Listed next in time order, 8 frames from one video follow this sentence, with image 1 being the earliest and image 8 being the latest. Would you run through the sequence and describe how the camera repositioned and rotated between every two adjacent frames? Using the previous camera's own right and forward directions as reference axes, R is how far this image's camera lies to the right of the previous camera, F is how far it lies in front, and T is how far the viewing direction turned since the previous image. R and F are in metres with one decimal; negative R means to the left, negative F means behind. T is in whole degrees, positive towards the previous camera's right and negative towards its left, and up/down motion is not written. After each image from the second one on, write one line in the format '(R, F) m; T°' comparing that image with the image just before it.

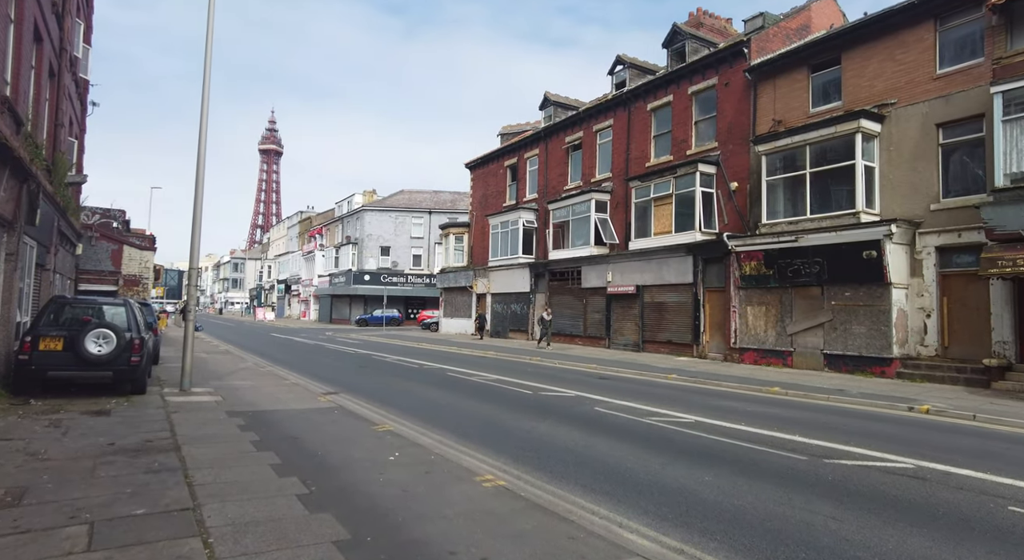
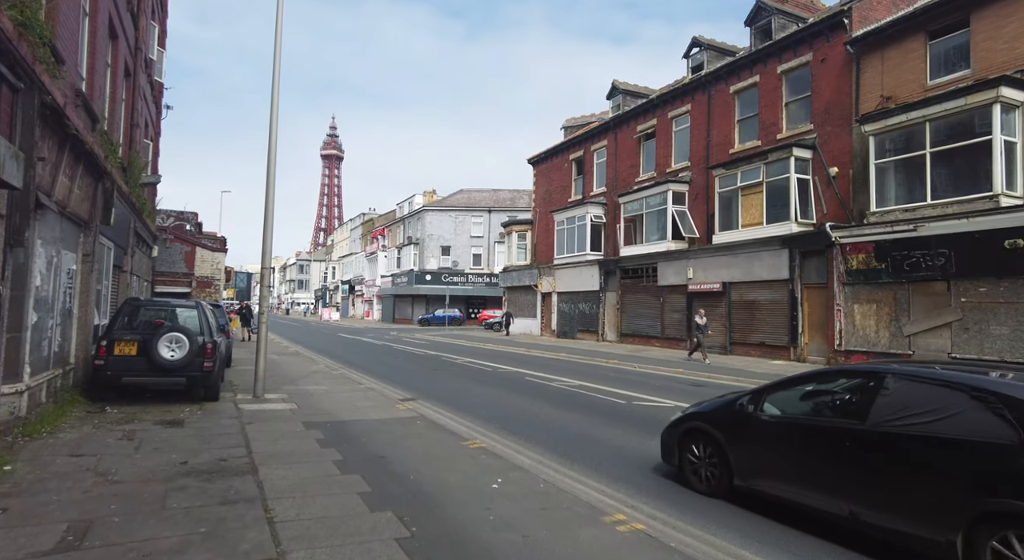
(-0.7, +1.0) m; -5°
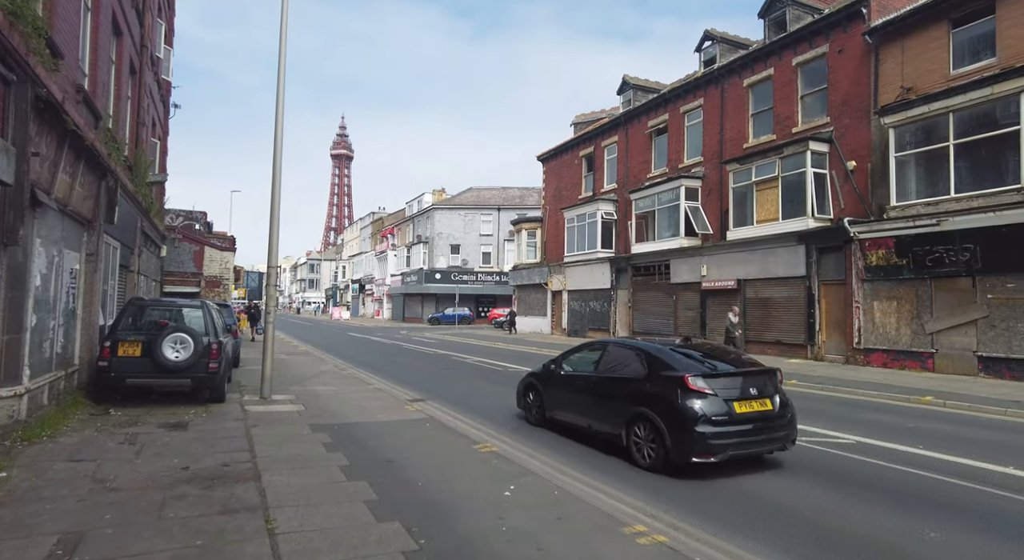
(0.0, +0.3) m; -1°
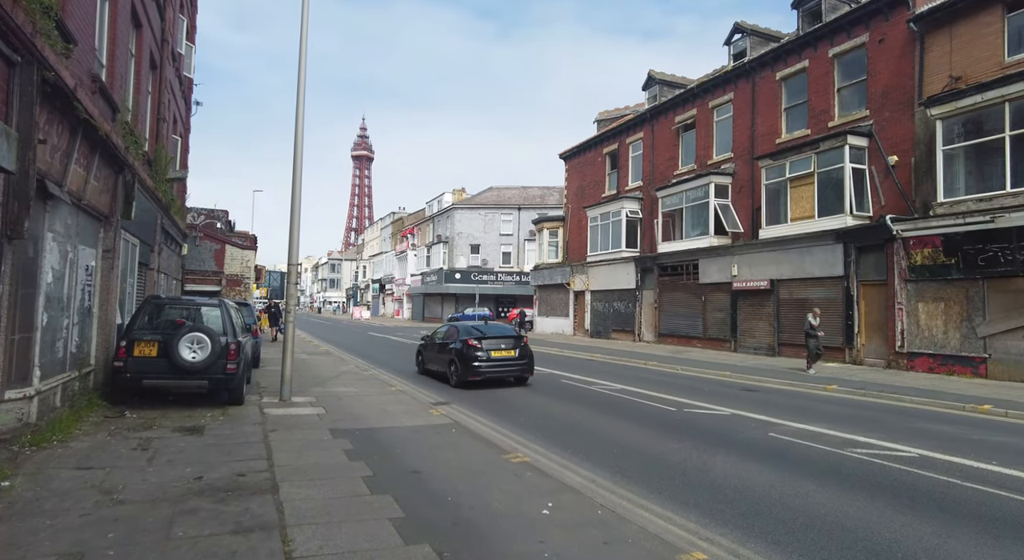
(-0.2, +0.5) m; -2°
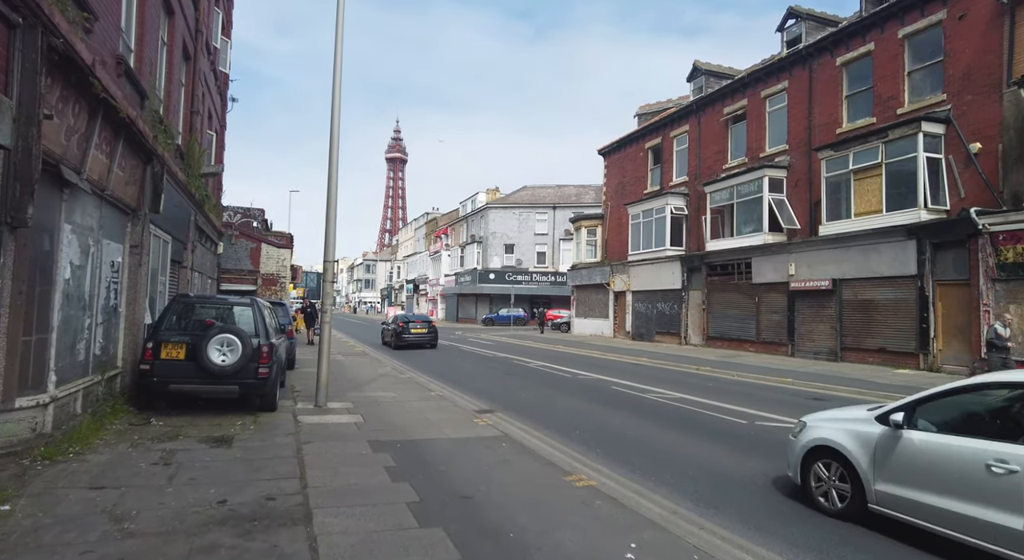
(-0.3, +0.9) m; -3°
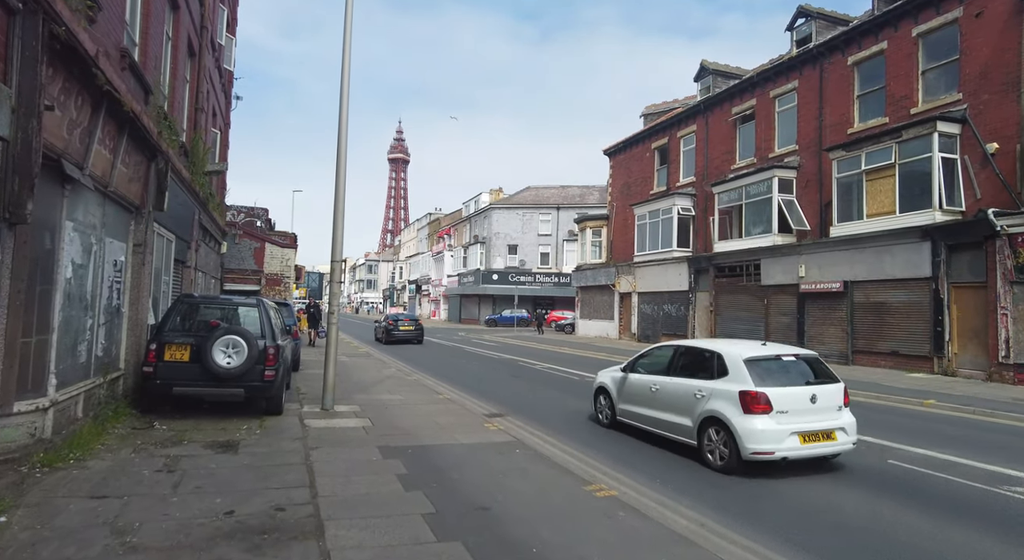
(-0.2, +0.2) m; 0°
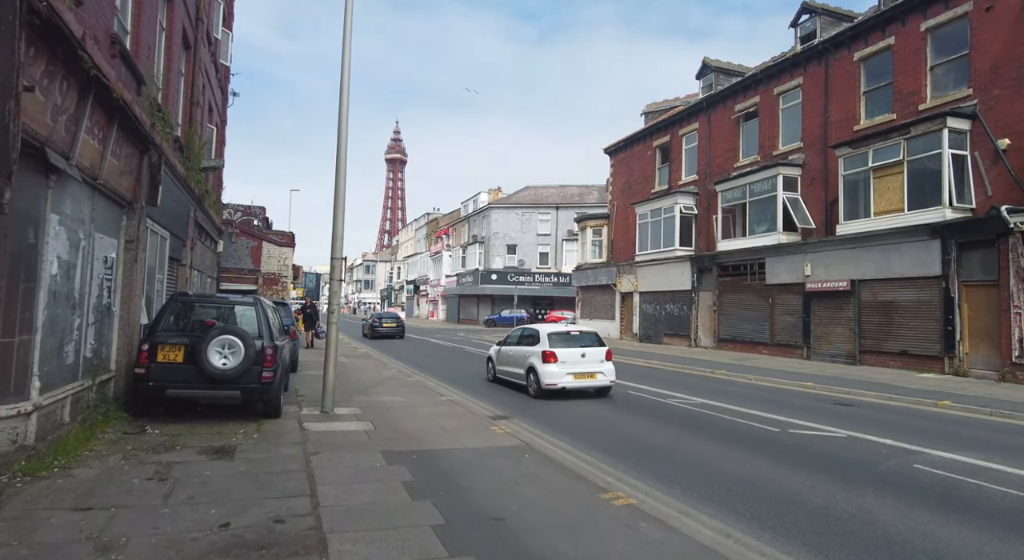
(-0.1, +0.3) m; 0°
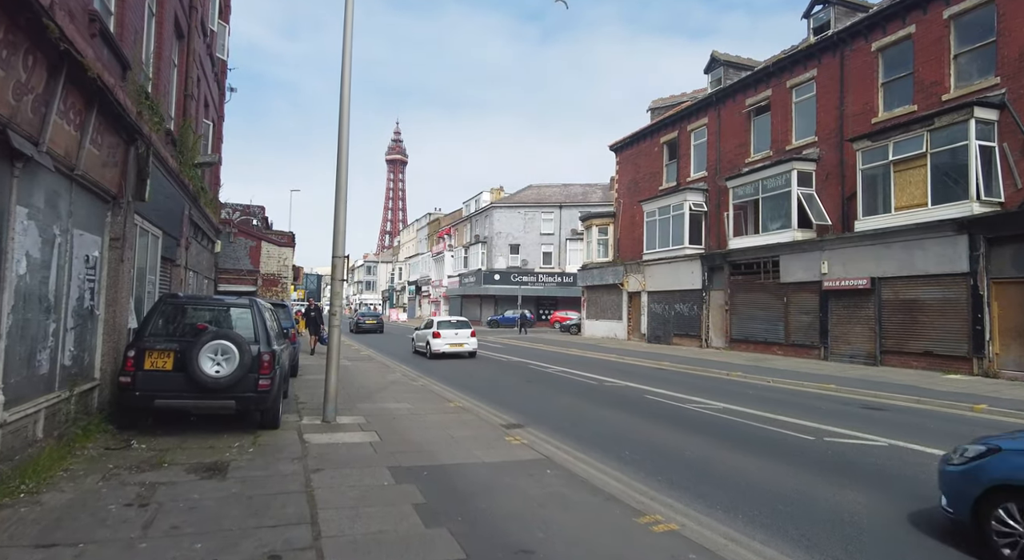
(-0.2, +0.6) m; 0°
